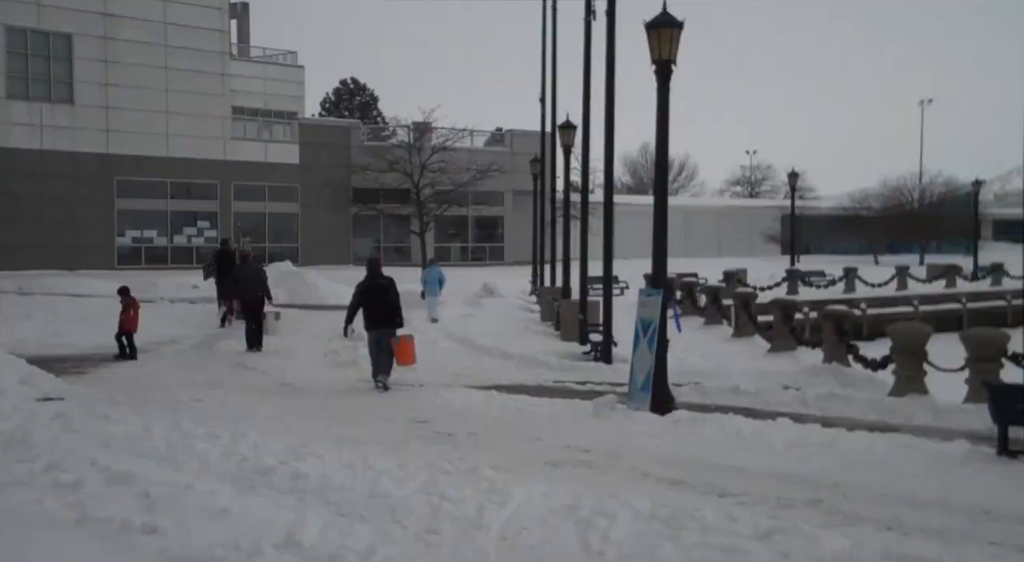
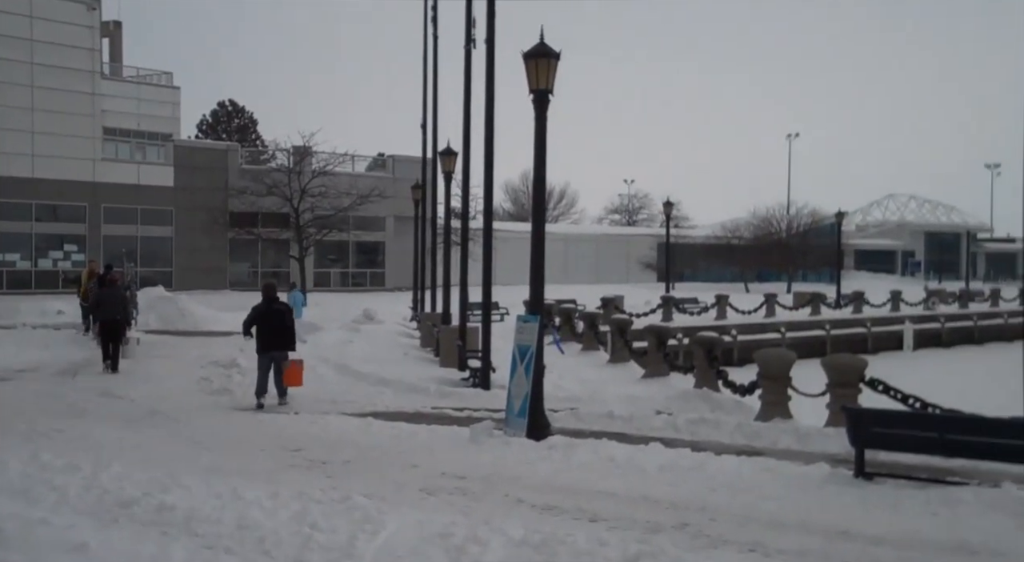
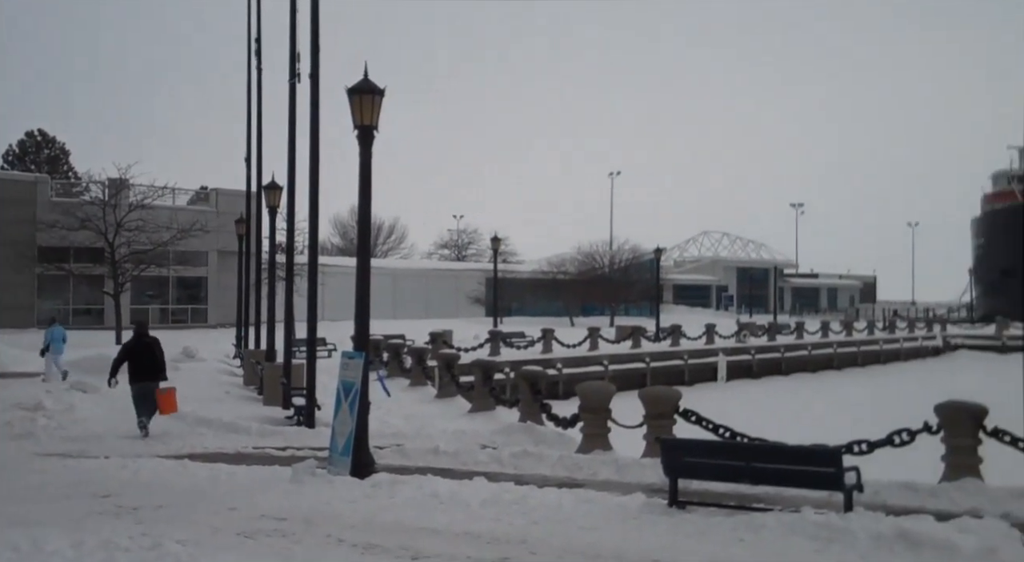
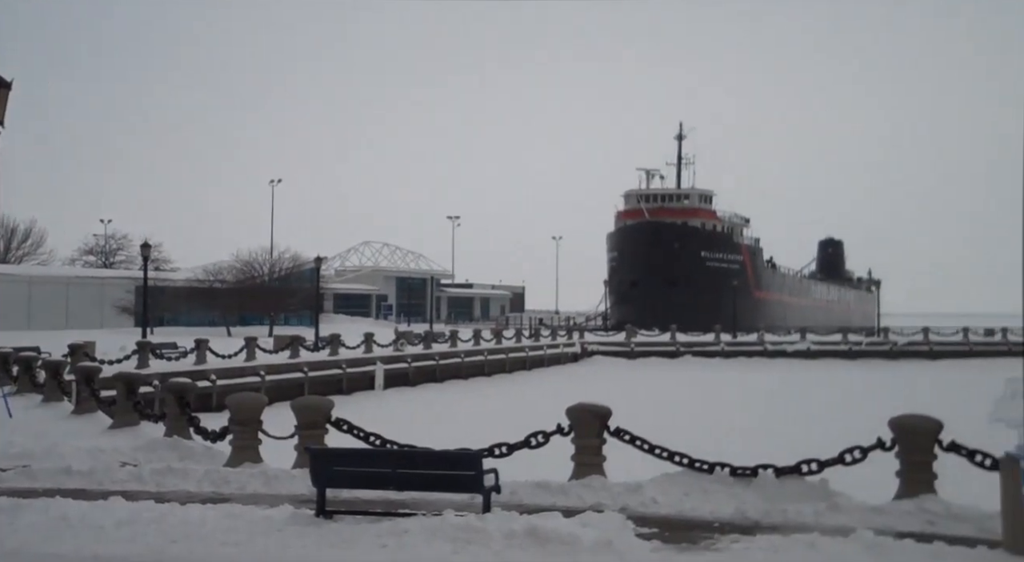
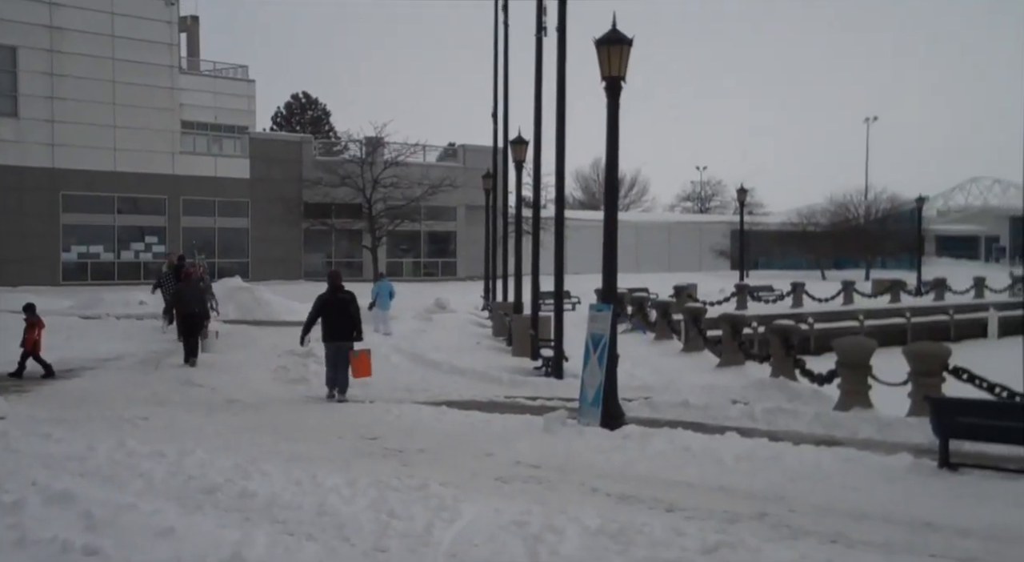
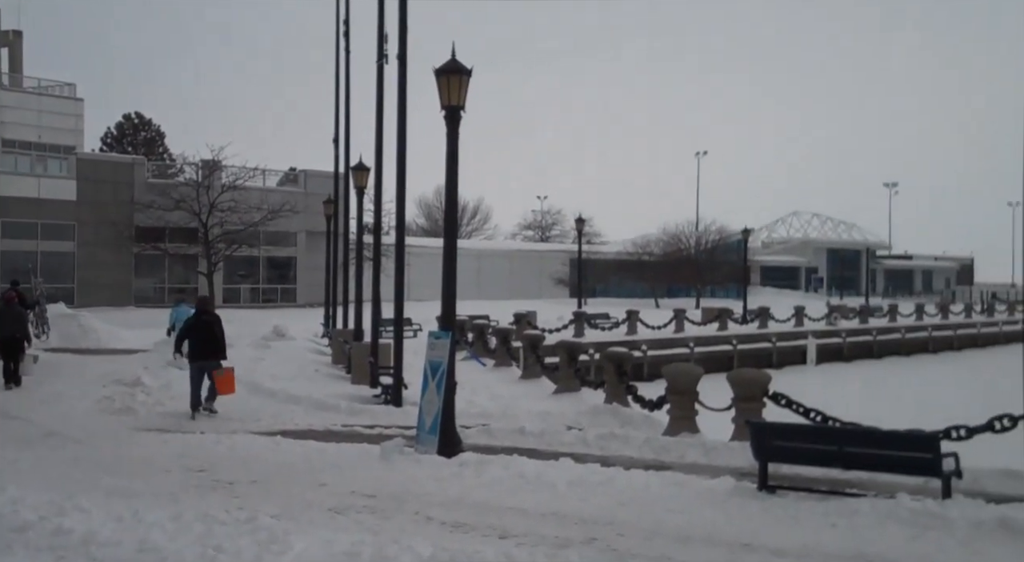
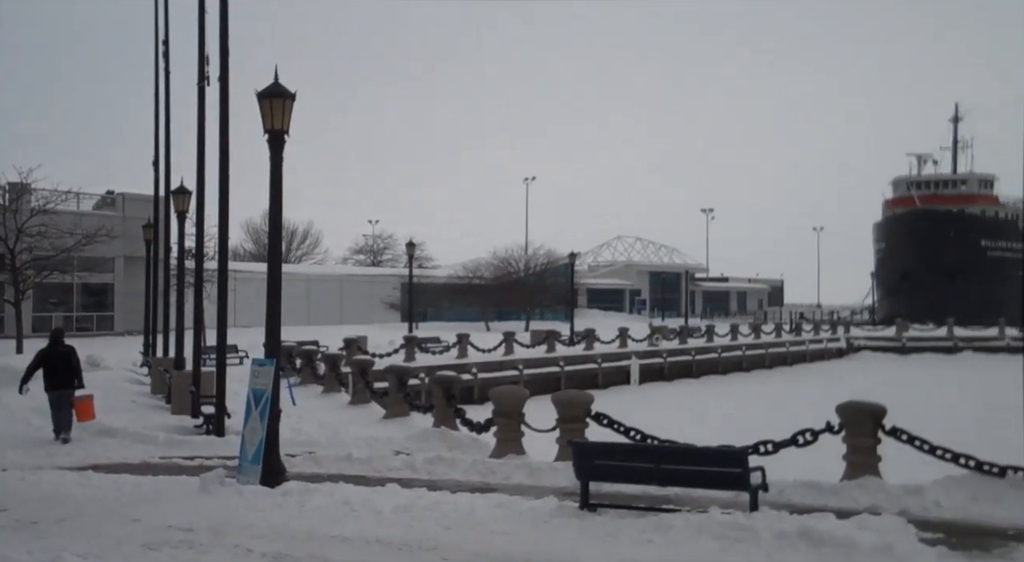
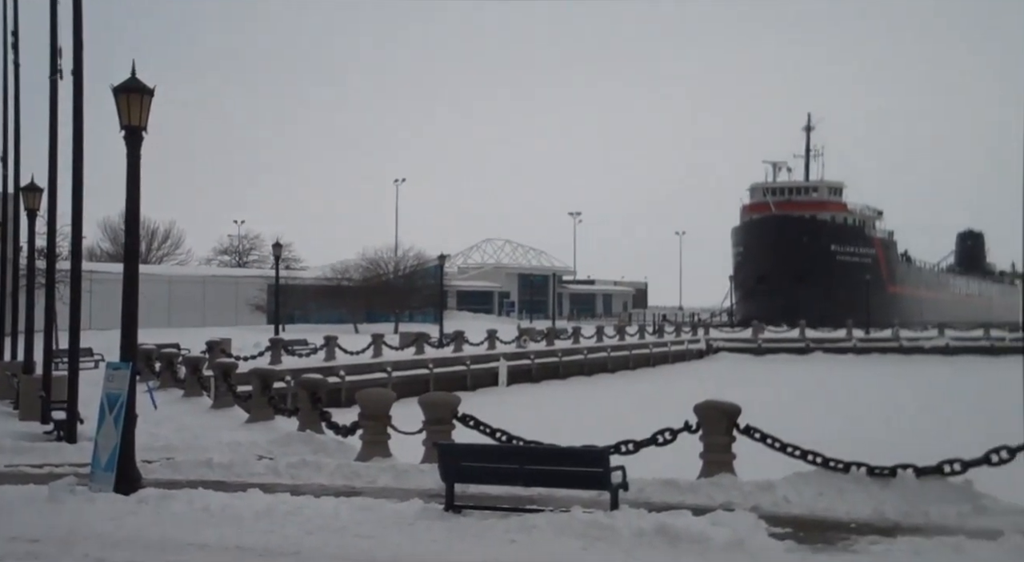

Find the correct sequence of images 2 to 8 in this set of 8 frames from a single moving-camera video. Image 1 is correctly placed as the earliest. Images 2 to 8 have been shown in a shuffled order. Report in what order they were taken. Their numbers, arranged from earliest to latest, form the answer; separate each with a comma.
5, 2, 6, 3, 7, 8, 4
